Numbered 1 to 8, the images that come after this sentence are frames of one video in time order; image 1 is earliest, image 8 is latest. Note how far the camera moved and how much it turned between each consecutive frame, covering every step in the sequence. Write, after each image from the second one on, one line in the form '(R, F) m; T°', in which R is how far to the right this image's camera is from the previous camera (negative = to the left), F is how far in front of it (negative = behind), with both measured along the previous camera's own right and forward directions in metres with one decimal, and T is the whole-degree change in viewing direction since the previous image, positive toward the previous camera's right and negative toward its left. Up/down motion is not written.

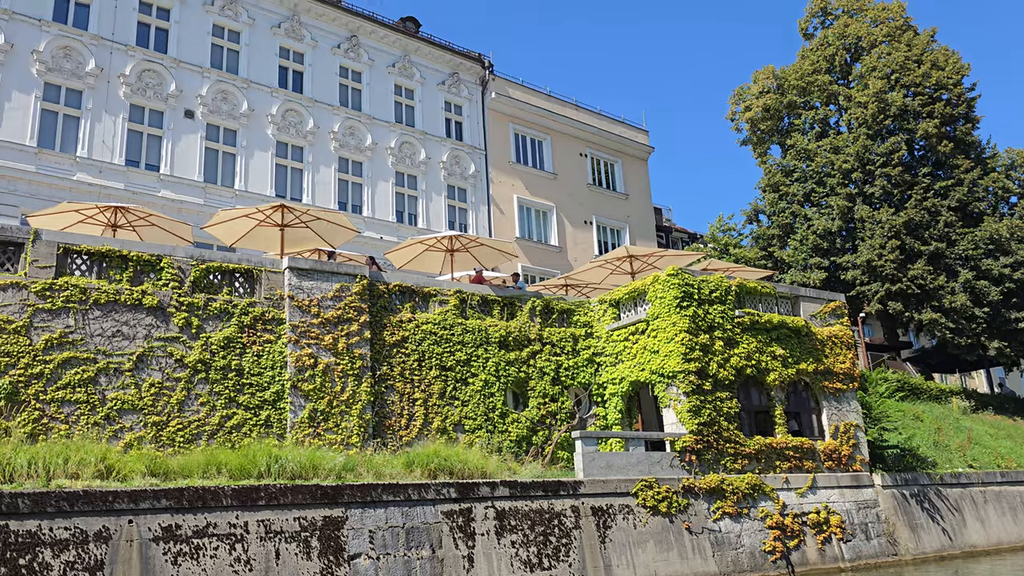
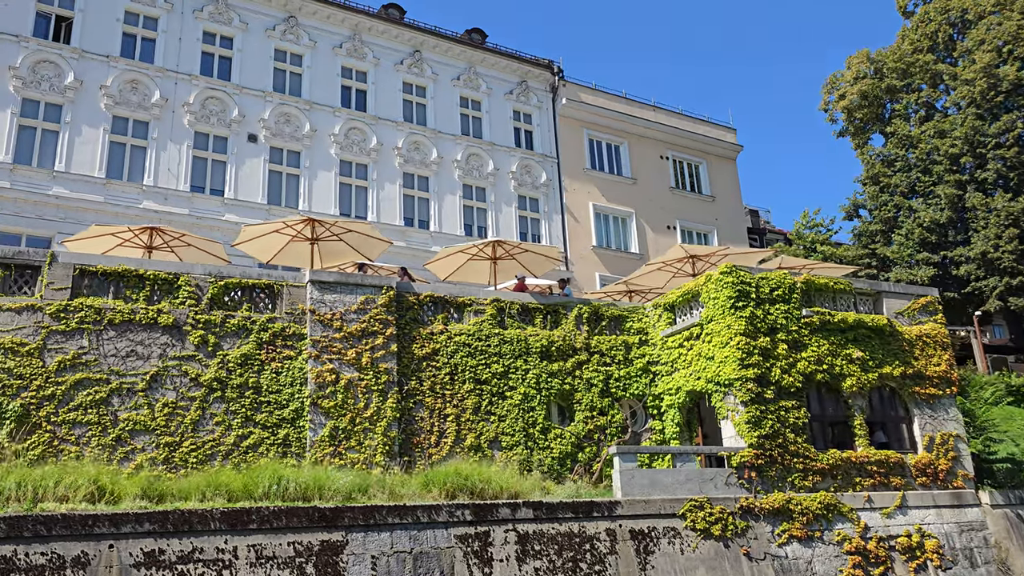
(+1.7, +1.3) m; -8°
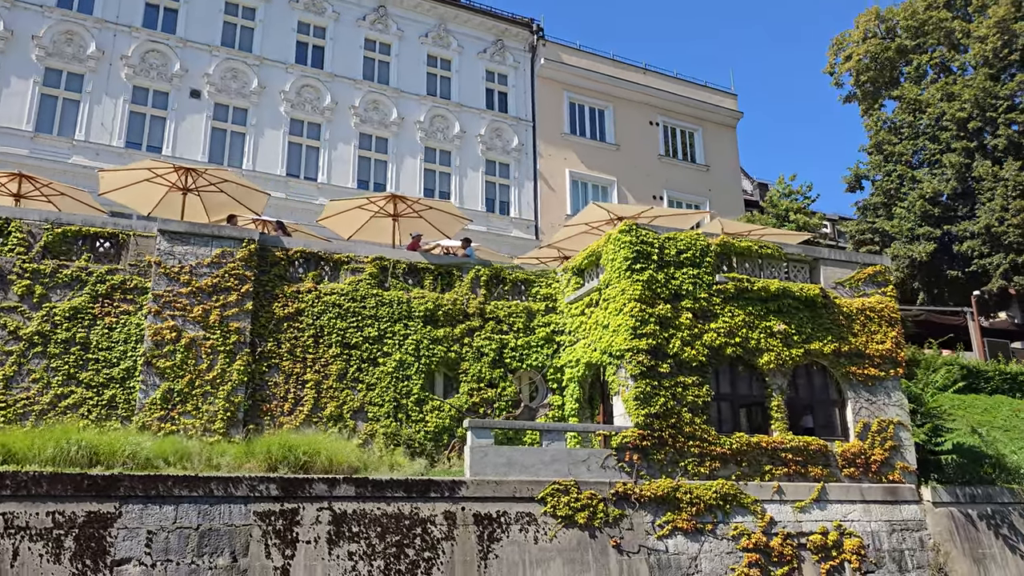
(+3.4, +1.8) m; -4°
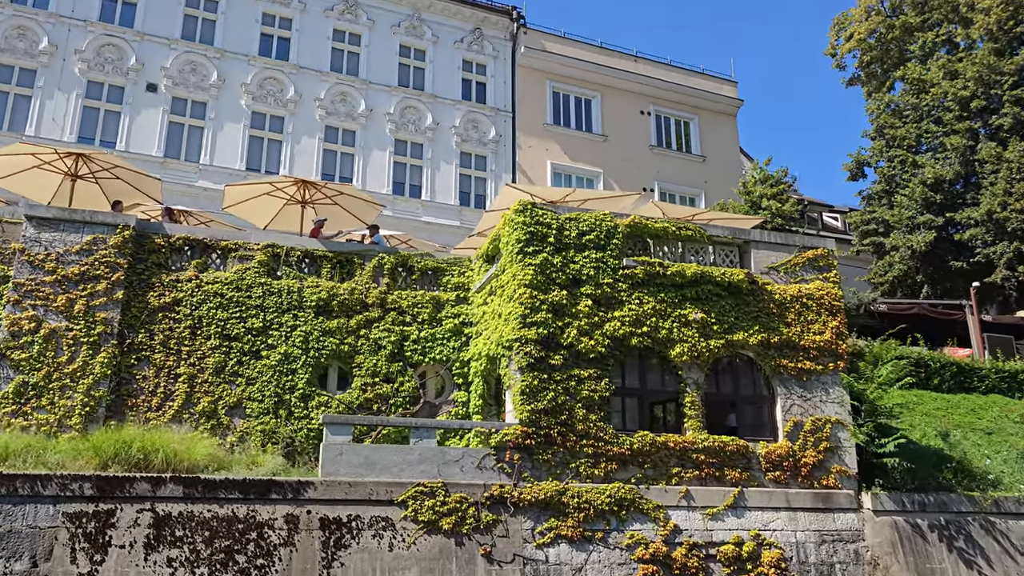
(+2.8, +1.3) m; -4°
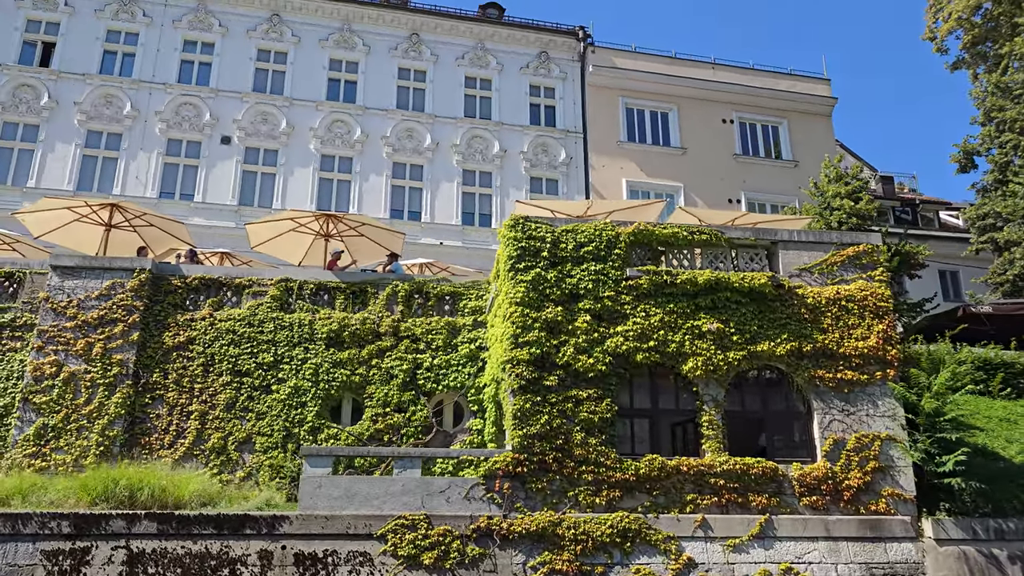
(+2.3, +0.9) m; -10°
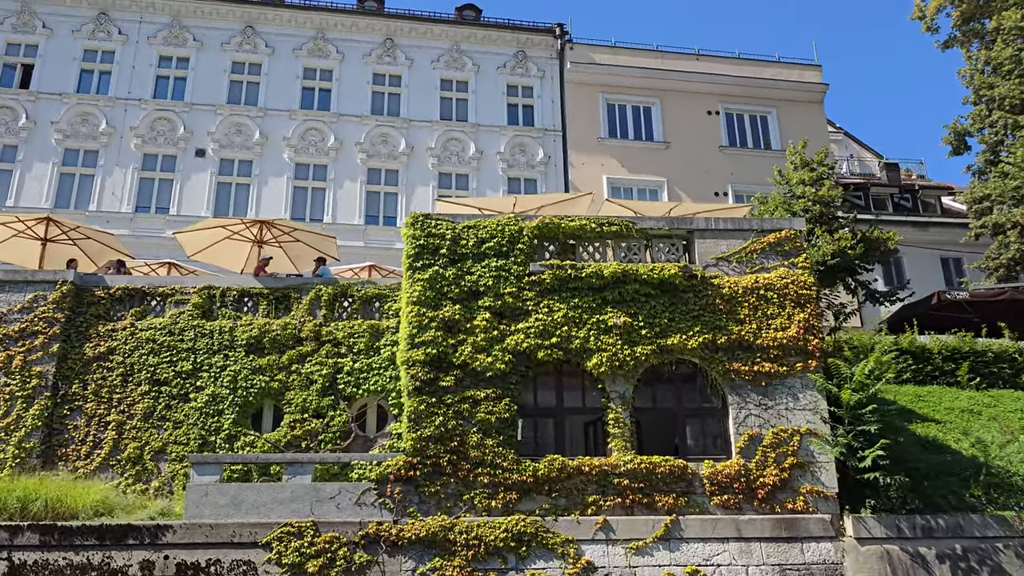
(+2.2, +0.4) m; -3°
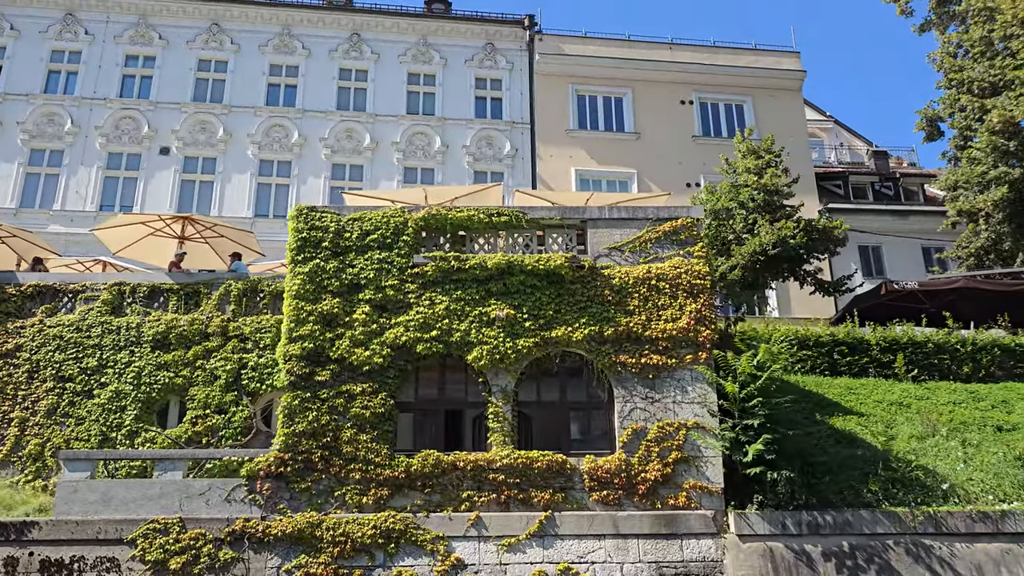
(+2.2, +0.3) m; -2°
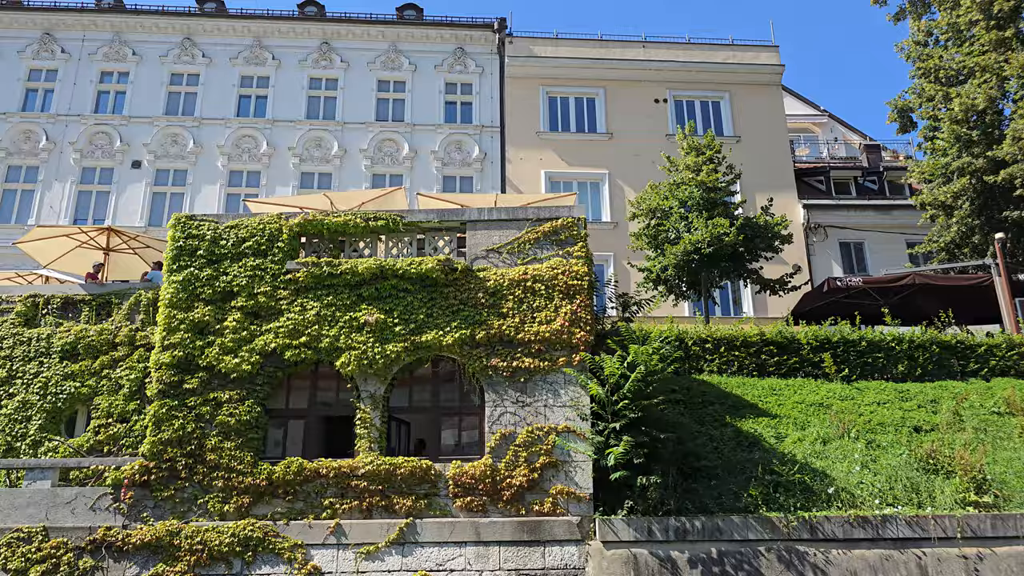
(+2.5, +0.2) m; -3°
